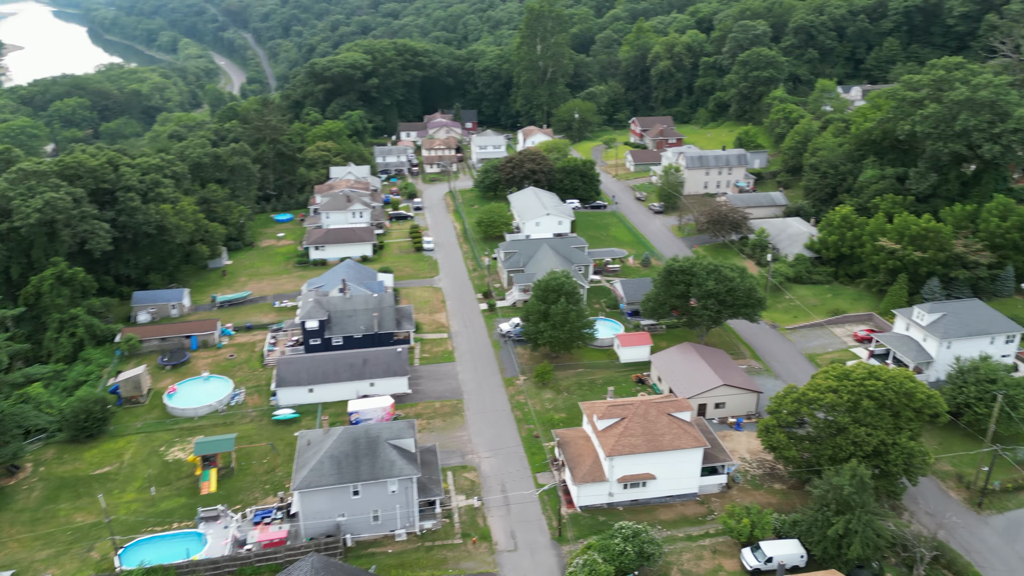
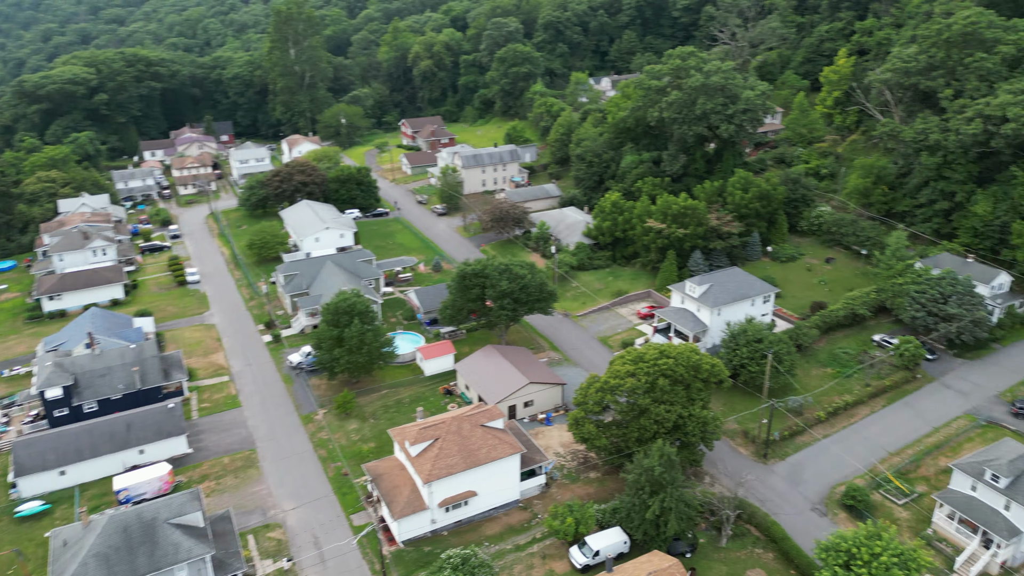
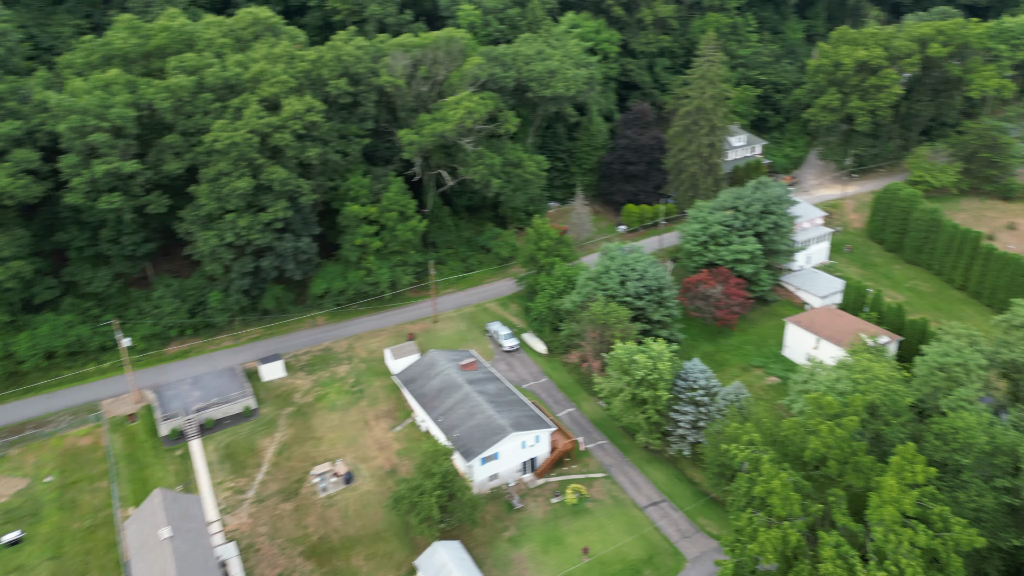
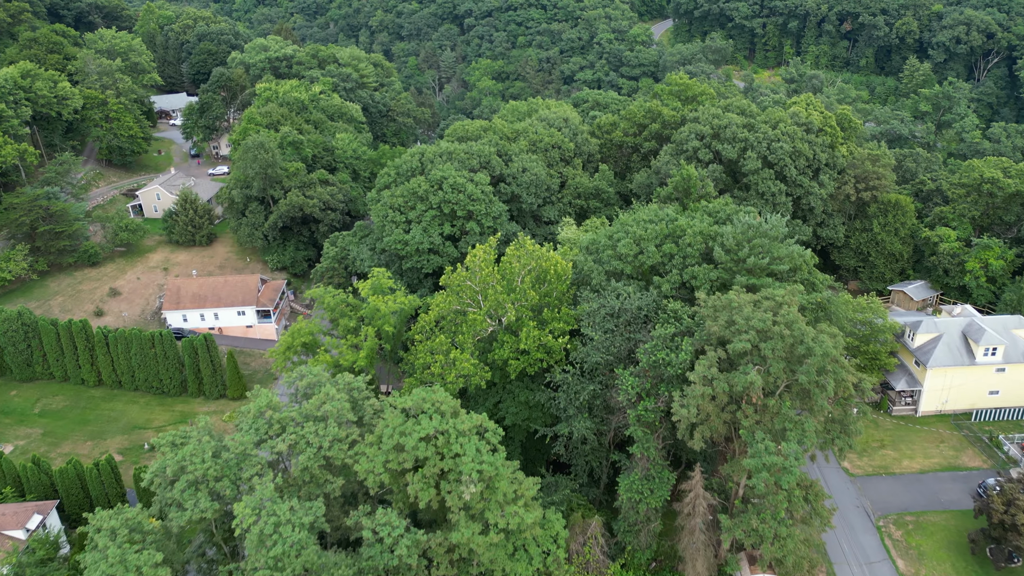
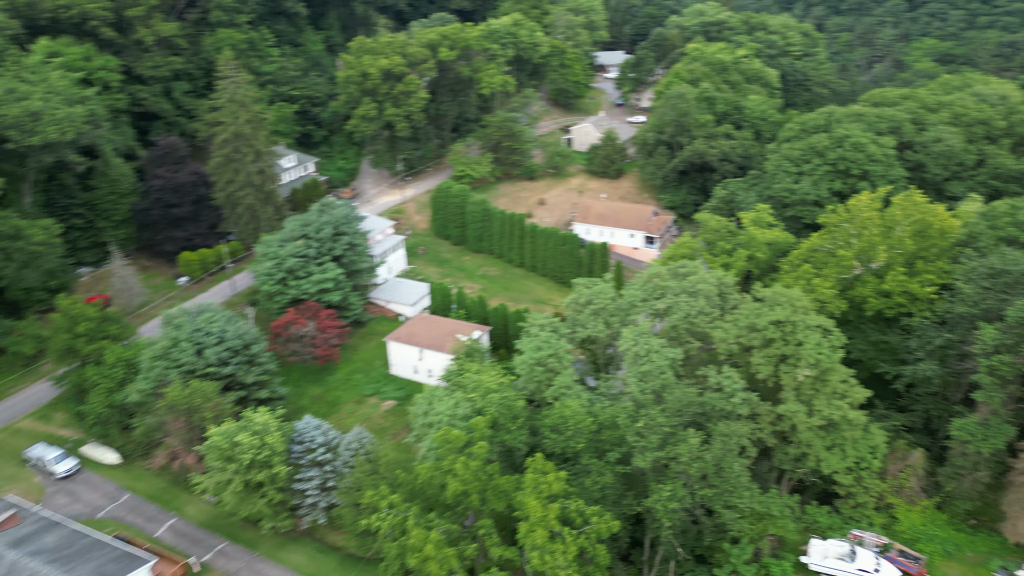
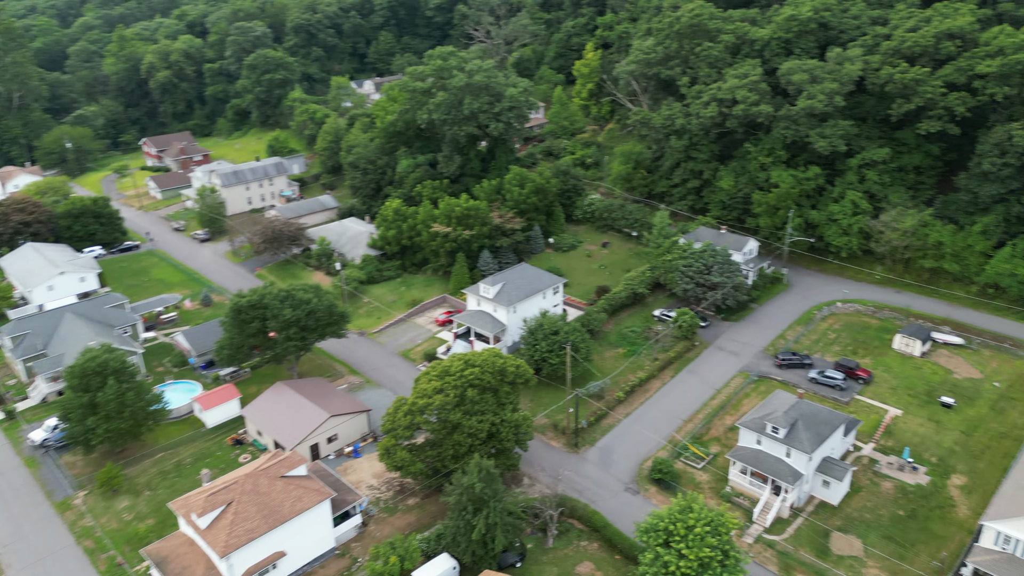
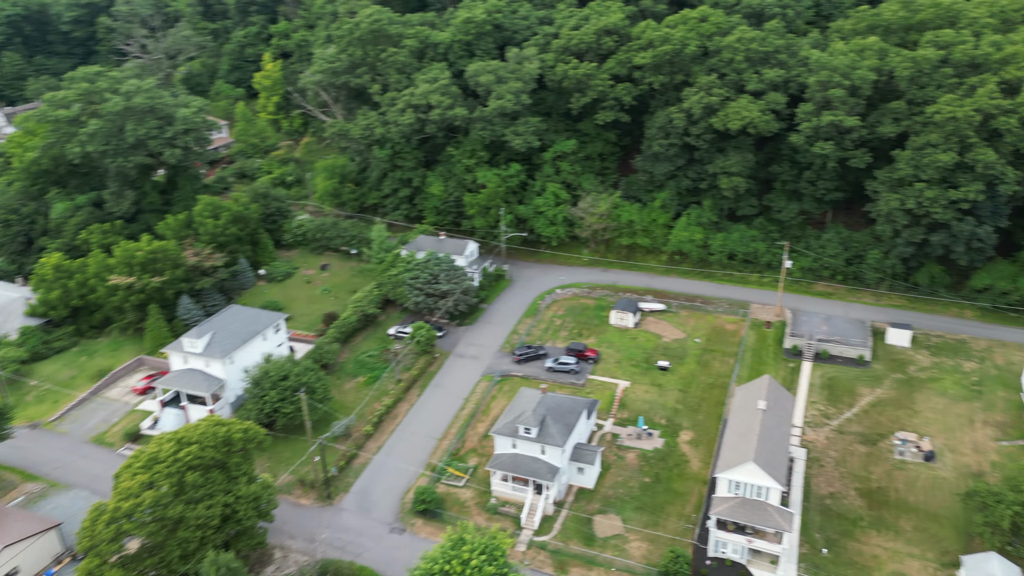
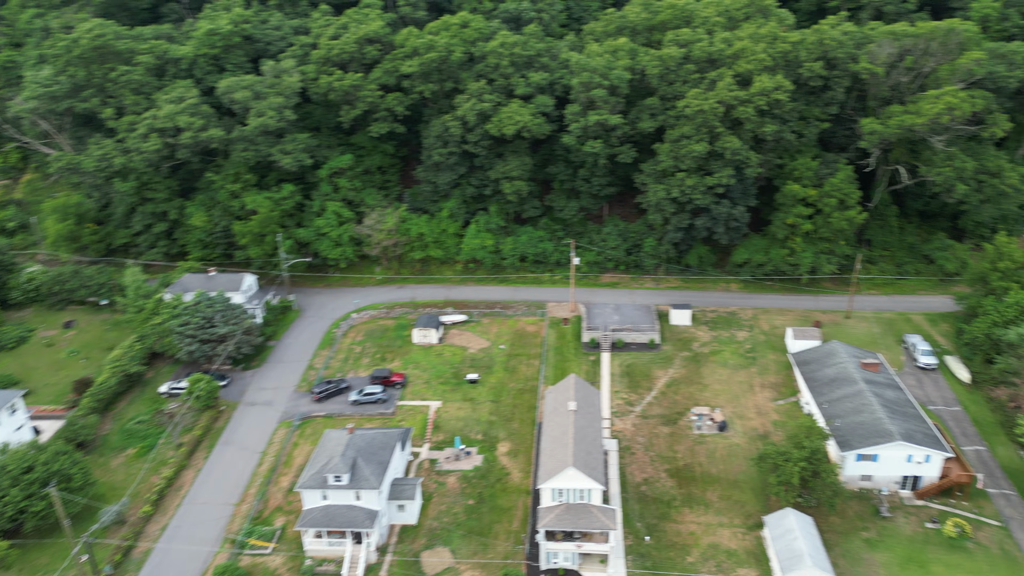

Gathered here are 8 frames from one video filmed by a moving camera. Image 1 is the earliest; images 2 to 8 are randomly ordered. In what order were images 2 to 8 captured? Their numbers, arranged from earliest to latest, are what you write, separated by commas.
2, 6, 7, 8, 3, 5, 4
